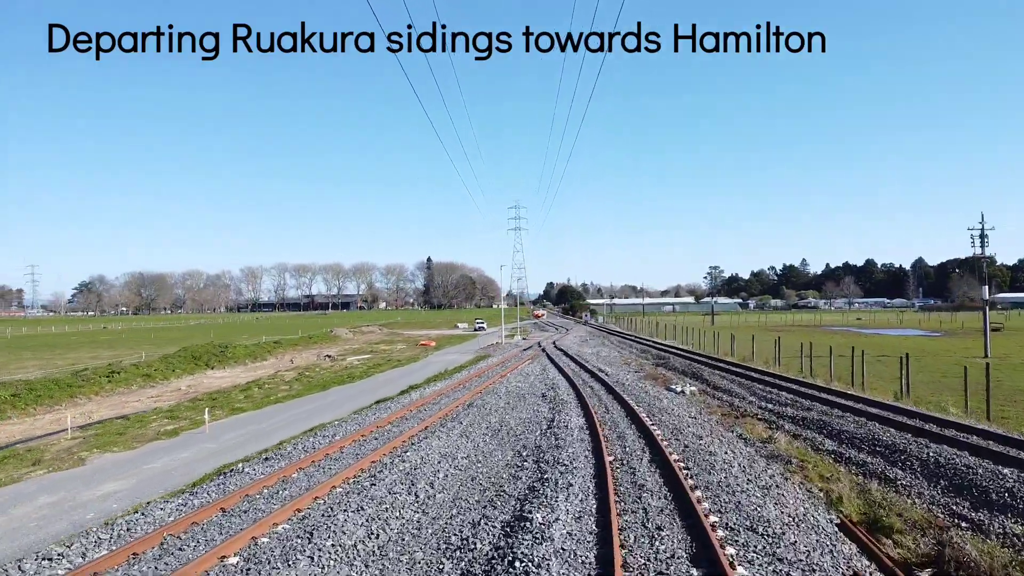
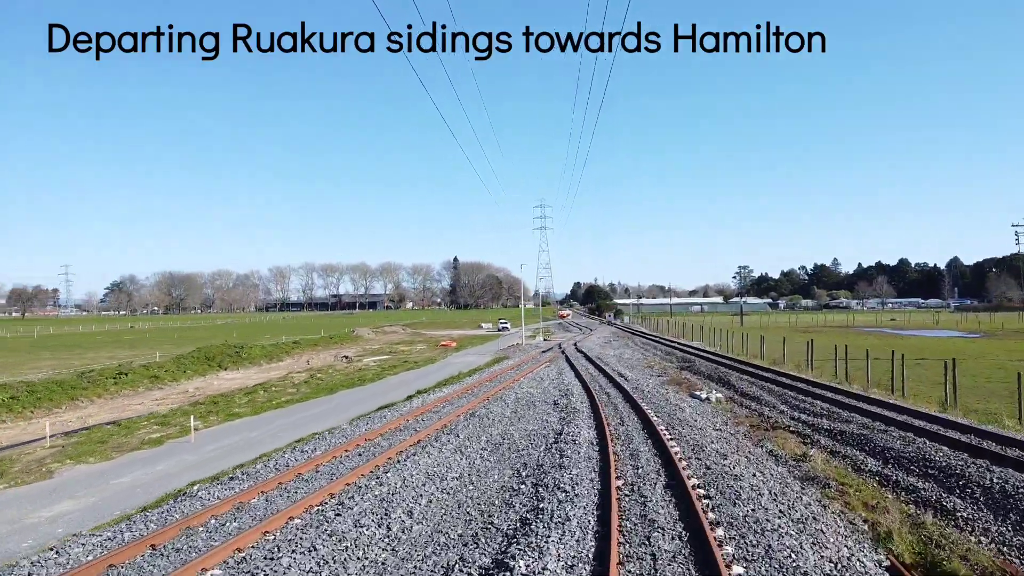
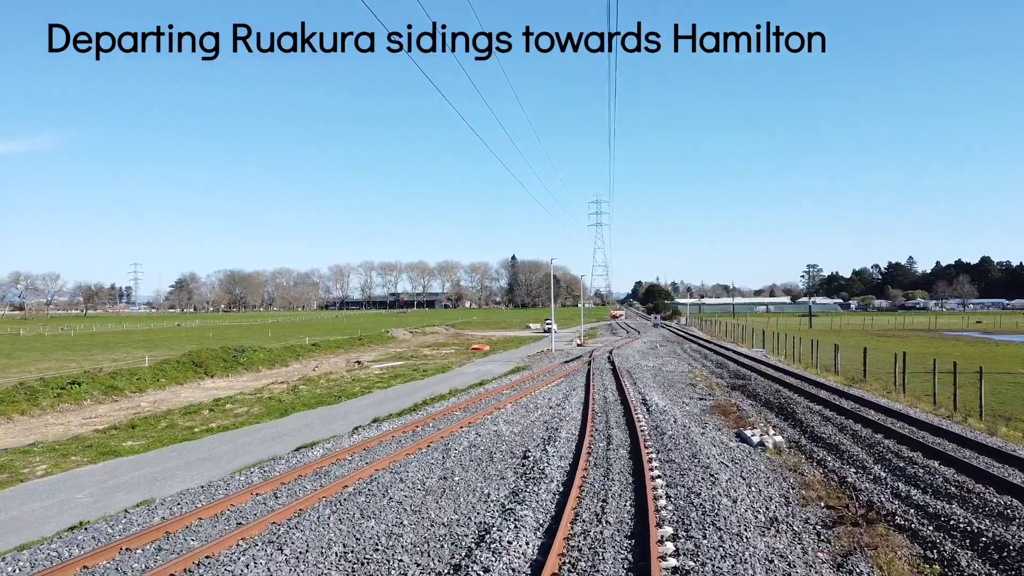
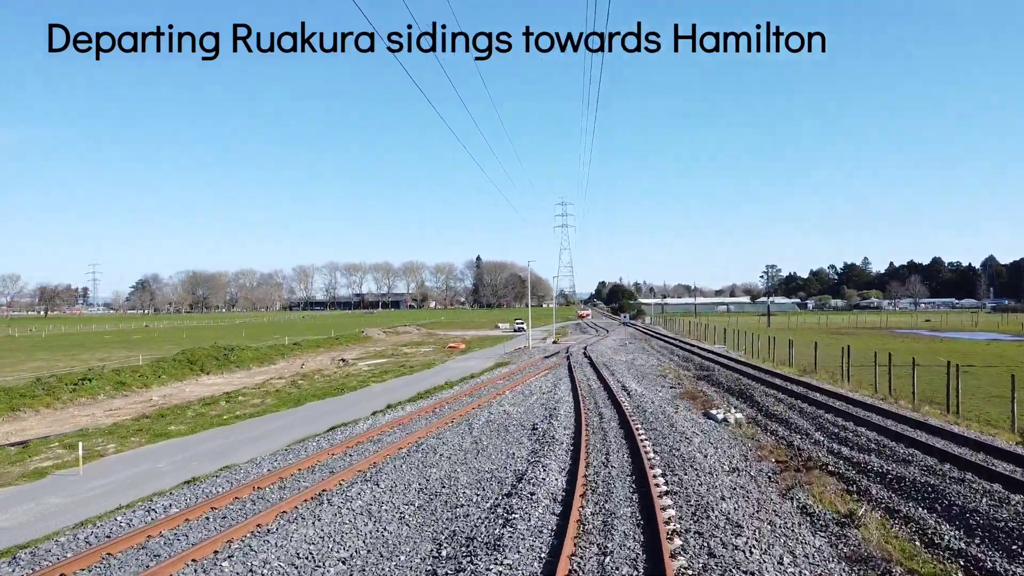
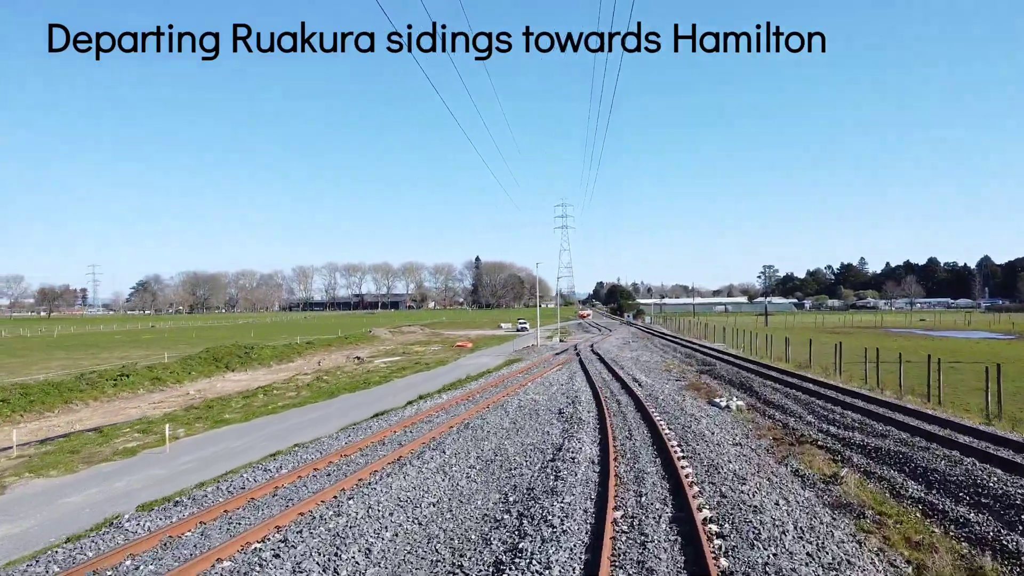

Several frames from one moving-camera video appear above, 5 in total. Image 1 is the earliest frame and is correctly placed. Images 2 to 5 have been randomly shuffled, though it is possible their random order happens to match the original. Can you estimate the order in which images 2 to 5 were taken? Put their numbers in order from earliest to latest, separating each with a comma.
2, 5, 4, 3
